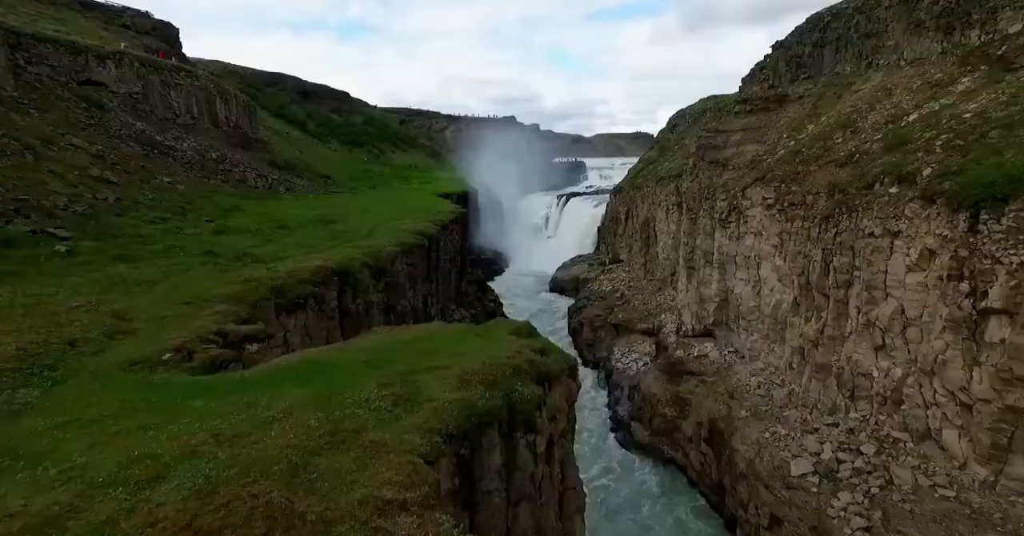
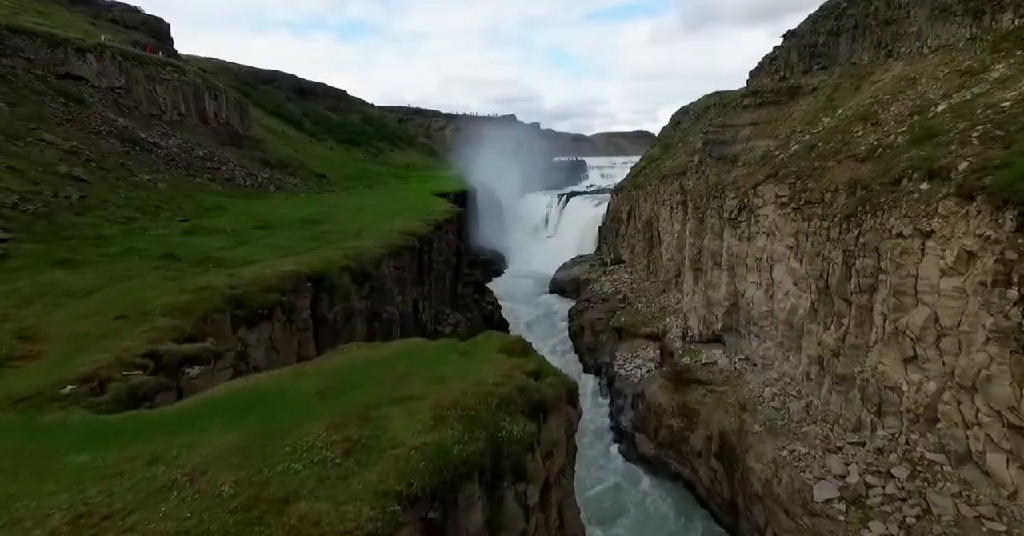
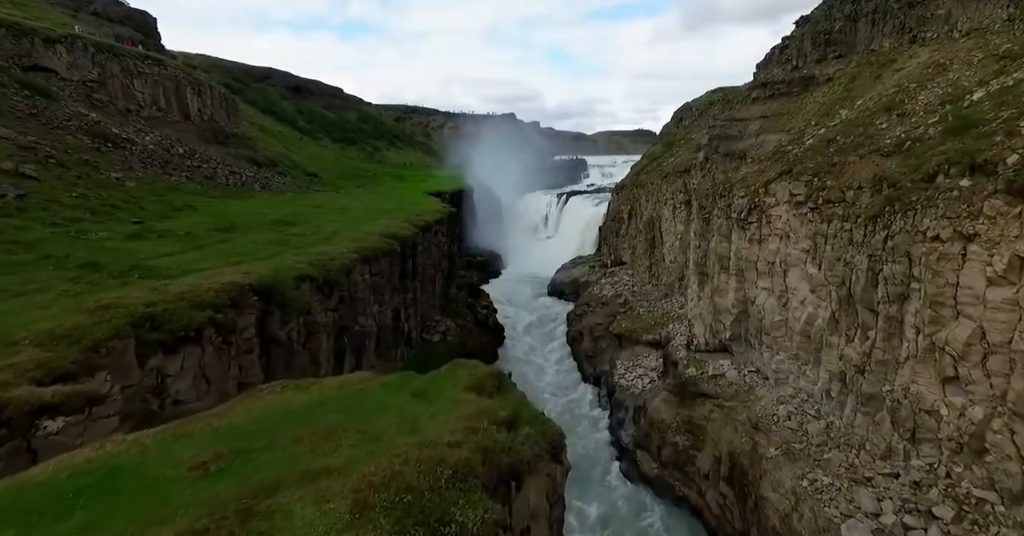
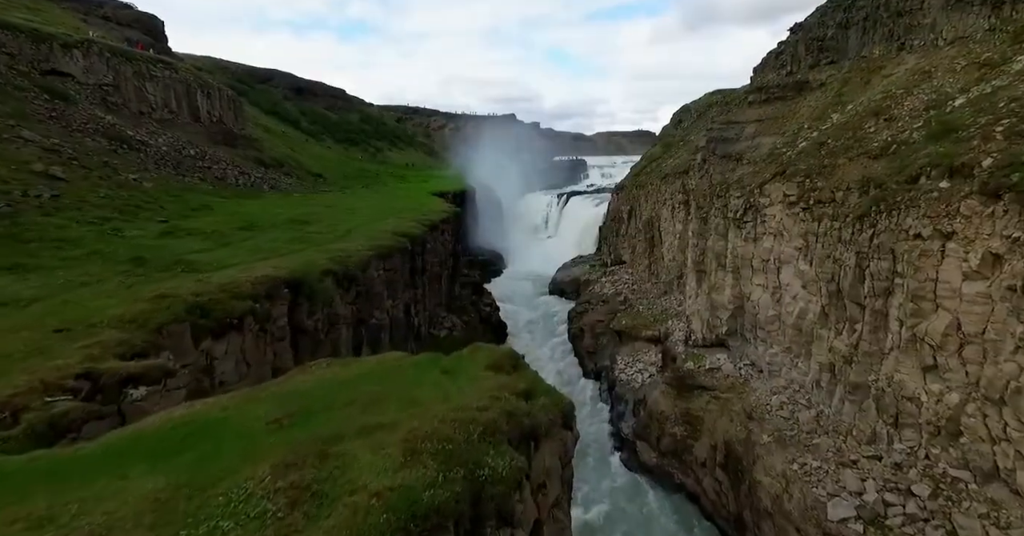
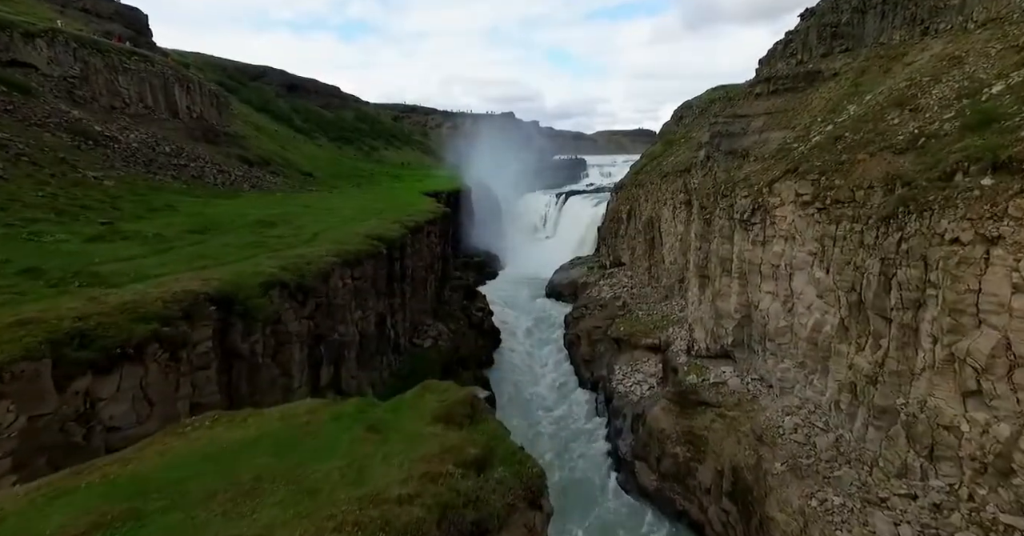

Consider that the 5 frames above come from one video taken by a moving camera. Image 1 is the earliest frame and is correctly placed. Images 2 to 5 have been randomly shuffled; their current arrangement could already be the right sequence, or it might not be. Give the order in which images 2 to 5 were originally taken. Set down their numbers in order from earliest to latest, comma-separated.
2, 4, 3, 5
